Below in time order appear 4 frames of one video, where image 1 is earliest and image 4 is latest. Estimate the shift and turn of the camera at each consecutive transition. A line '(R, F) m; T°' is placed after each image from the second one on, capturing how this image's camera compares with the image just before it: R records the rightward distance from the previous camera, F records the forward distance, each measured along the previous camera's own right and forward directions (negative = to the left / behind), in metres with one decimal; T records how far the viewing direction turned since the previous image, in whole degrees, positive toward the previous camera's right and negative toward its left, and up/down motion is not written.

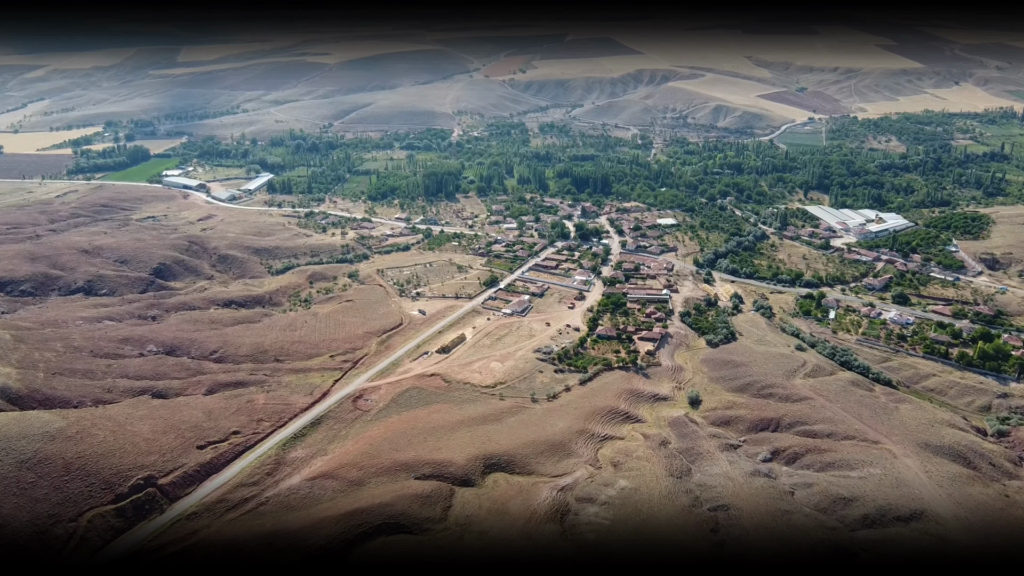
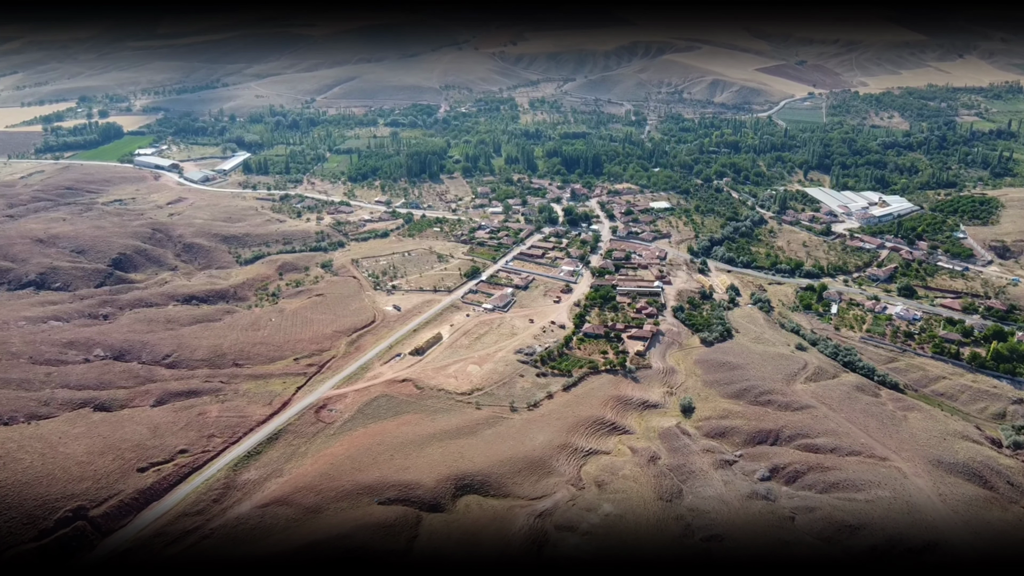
(+0.8, +2.8) m; 0°
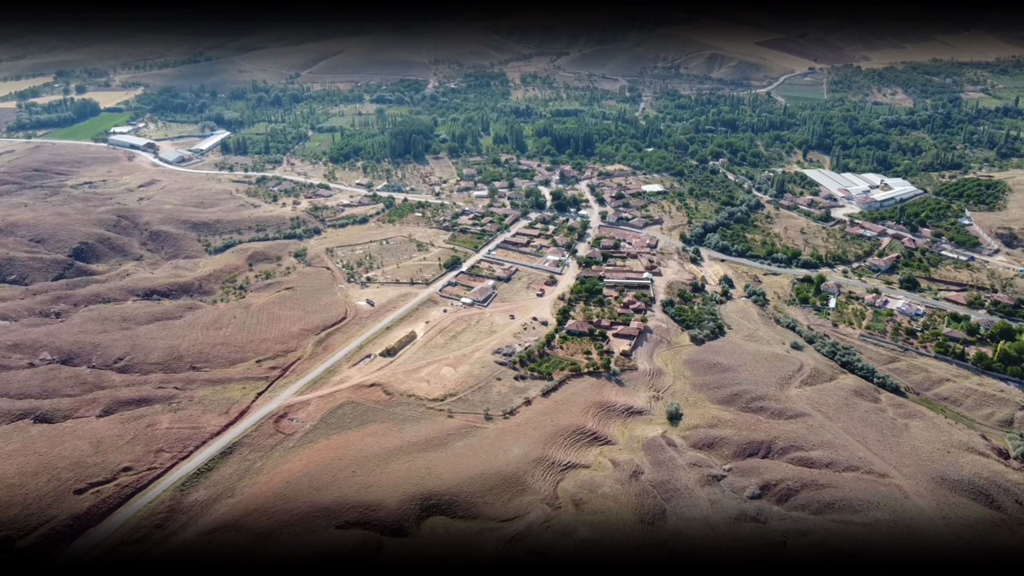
(+1.0, +2.2) m; 0°
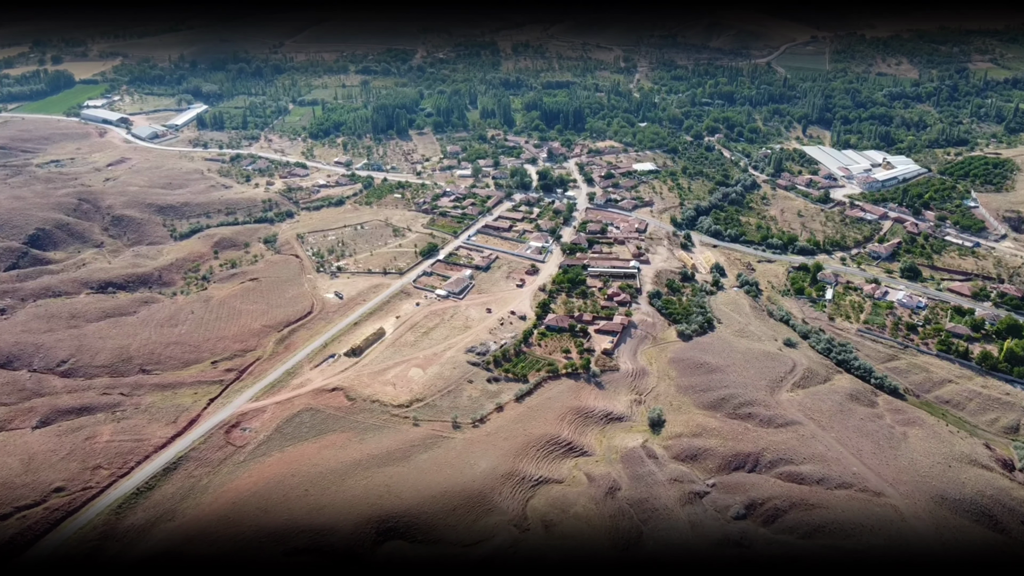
(+1.2, +2.2) m; 0°
